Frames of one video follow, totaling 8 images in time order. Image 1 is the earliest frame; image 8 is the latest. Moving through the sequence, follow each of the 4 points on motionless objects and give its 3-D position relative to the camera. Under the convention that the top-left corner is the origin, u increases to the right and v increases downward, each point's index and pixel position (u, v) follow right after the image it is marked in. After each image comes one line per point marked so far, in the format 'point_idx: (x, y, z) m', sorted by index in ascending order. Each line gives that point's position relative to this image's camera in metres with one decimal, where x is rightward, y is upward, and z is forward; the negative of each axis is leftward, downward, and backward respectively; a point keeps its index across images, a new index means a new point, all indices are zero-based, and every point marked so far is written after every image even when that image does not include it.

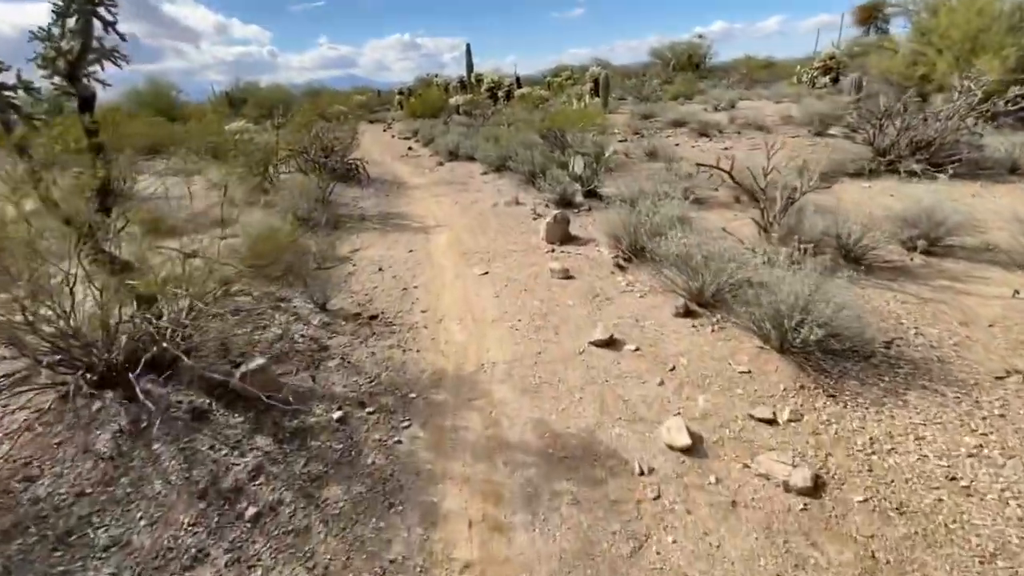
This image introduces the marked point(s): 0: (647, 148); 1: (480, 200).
0: (+3.3, +3.5, +12.0) m
1: (-0.7, +1.9, +10.3) m
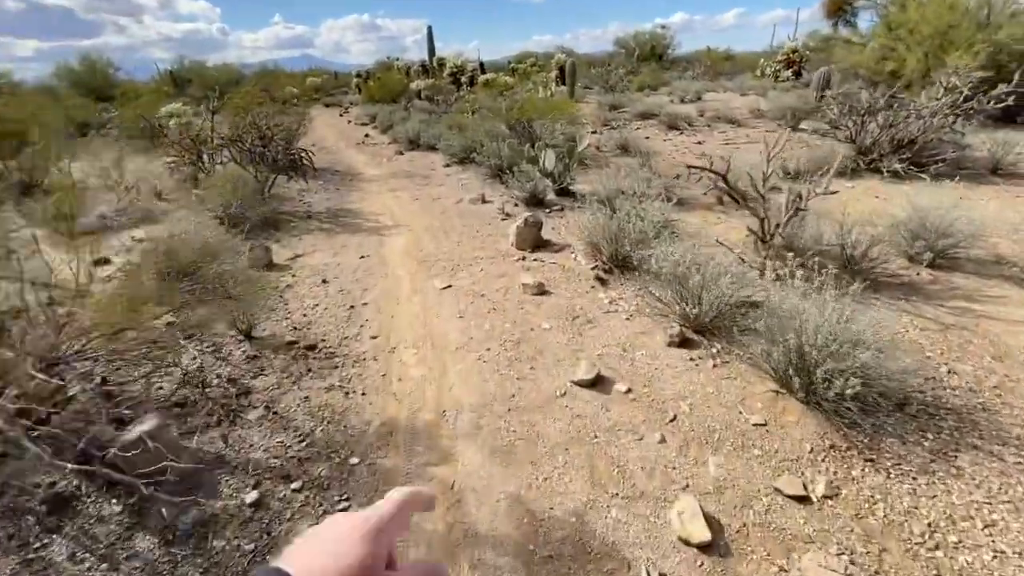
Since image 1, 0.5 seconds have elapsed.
0: (+2.5, +3.4, +11.4) m
1: (-1.4, +1.8, +9.4) m
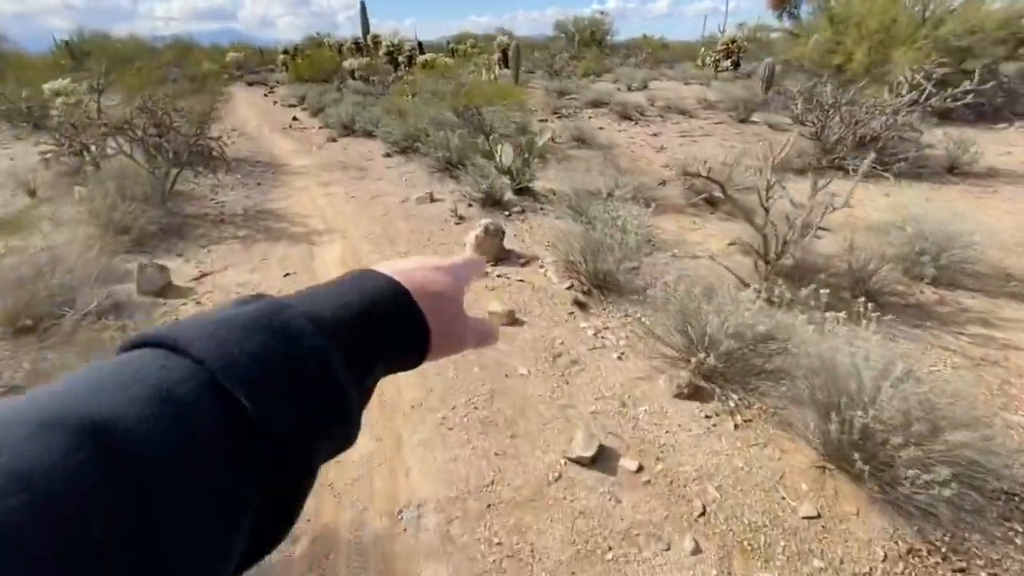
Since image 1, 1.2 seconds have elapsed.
0: (+1.4, +3.4, +10.6) m
1: (-2.2, +1.6, +8.3) m
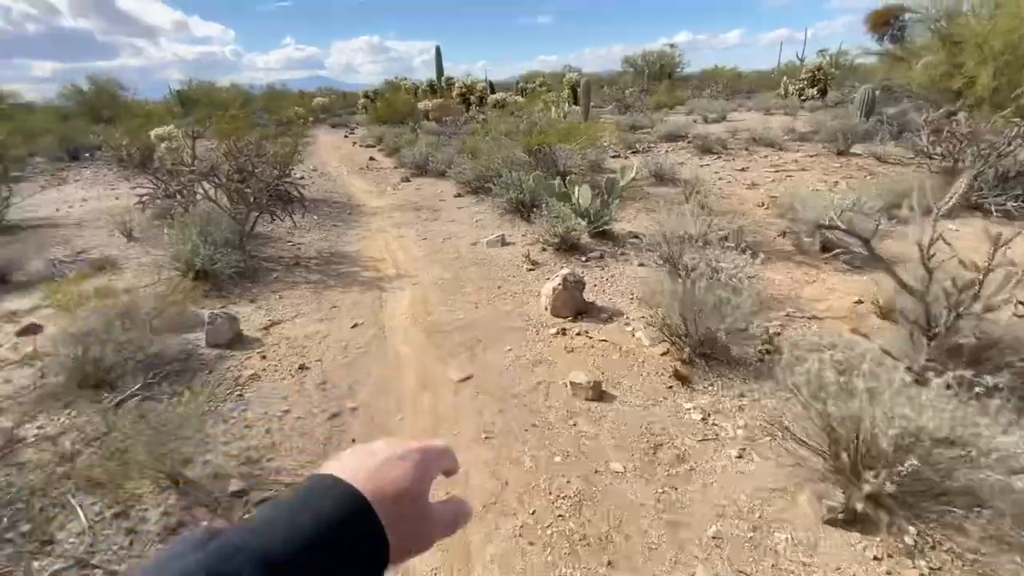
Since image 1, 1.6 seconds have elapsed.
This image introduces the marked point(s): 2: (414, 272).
0: (+2.9, +2.5, +10.0) m
1: (-1.0, +0.9, +8.0) m
2: (-1.3, +0.2, +6.6) m
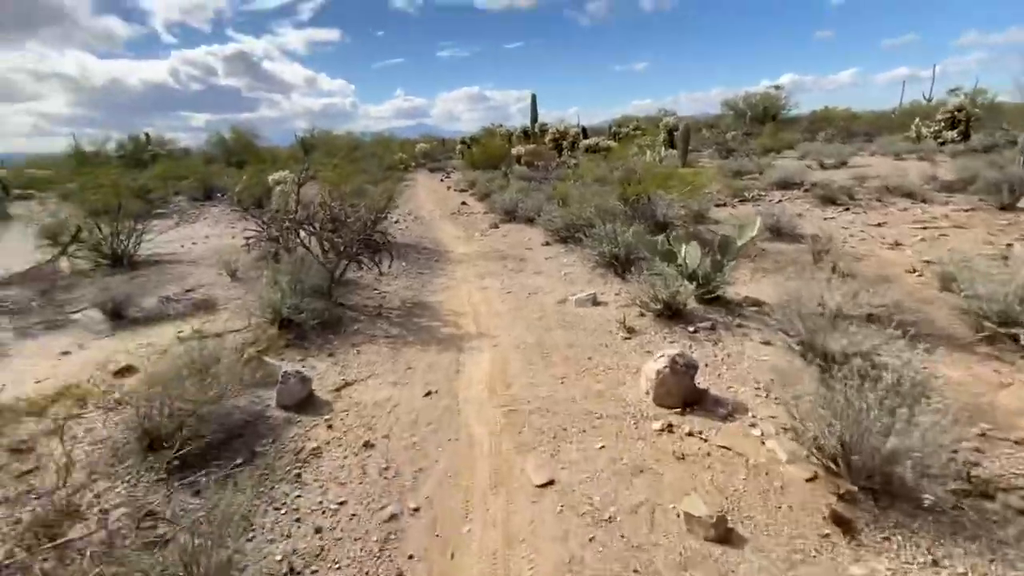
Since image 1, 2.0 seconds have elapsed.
0: (+4.7, +1.2, +8.9) m
1: (+0.4, 0.0, +7.5) m
2: (-0.2, -0.5, +6.1) m
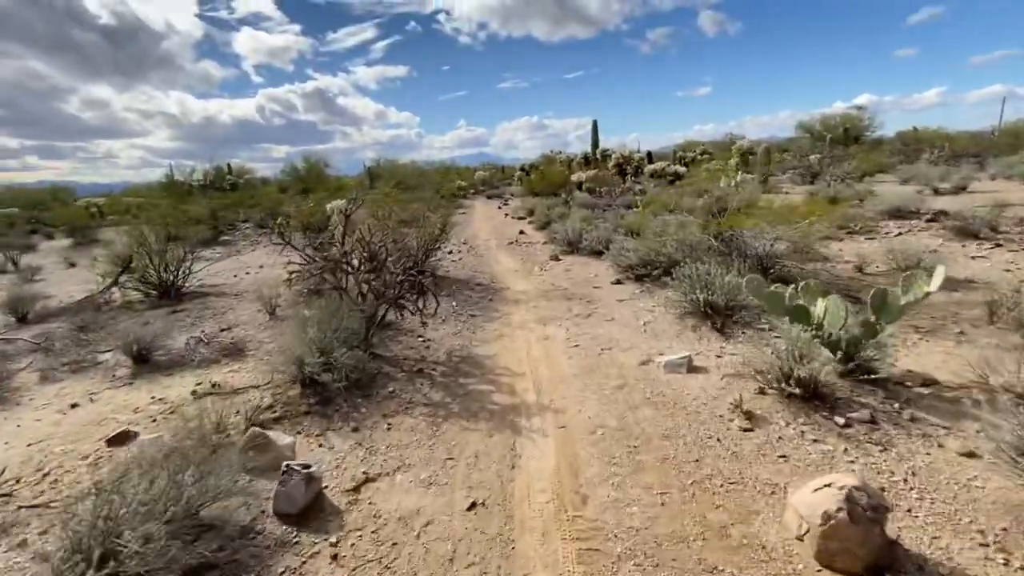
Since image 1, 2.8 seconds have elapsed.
0: (+5.7, +0.4, +7.0) m
1: (+1.3, -0.7, +6.1) m
2: (+0.5, -1.1, +4.8) m
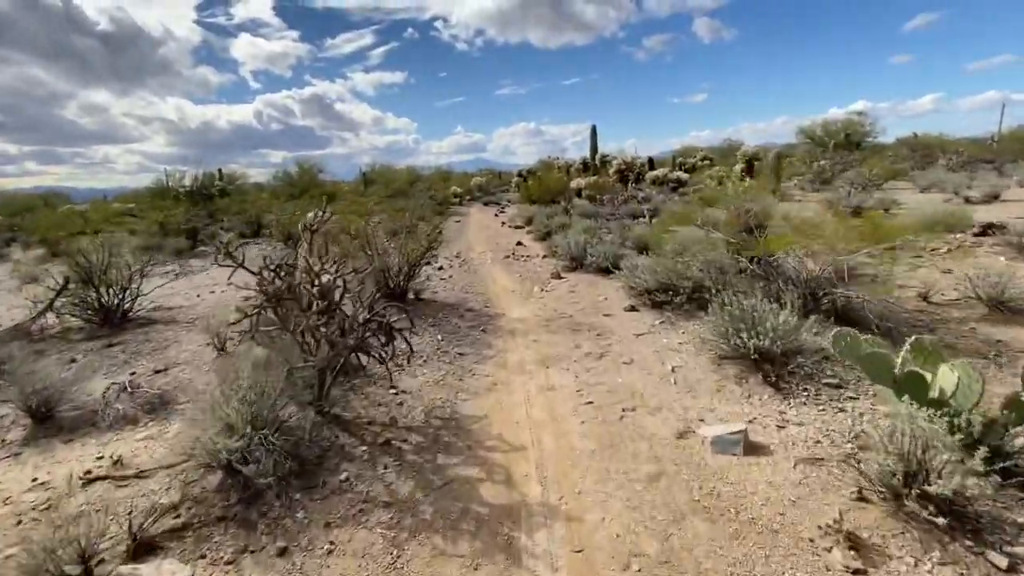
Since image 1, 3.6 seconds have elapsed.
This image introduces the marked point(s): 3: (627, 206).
0: (+5.7, -0.1, +5.7) m
1: (+1.2, -1.1, +4.8) m
2: (+0.5, -1.5, +3.5) m
3: (+4.6, +3.3, +19.4) m
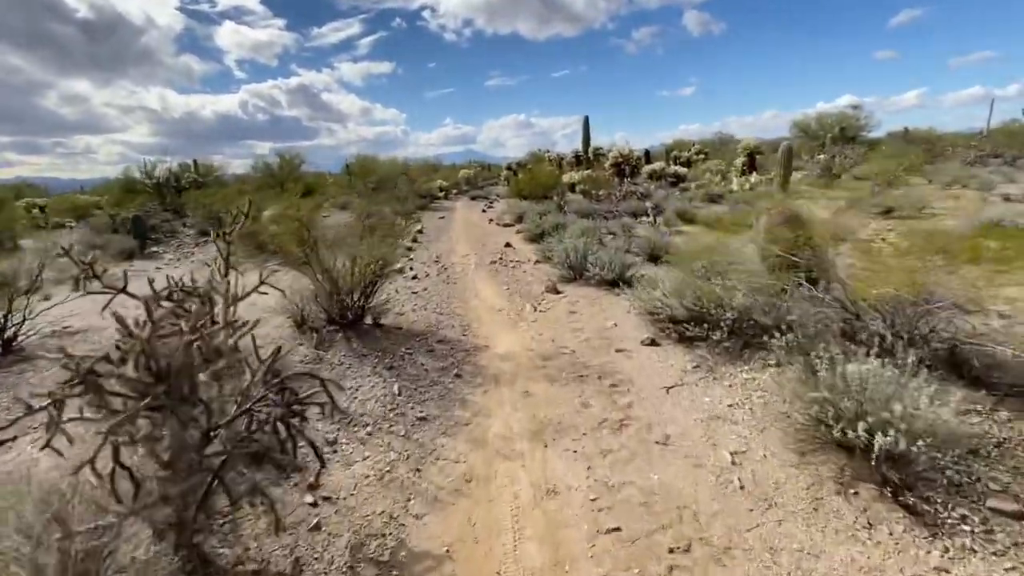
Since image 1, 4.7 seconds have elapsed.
0: (+5.5, -0.4, +4.1) m
1: (+1.1, -1.5, +3.0) m
2: (+0.3, -1.9, +1.7) m
3: (+4.2, +3.1, +17.6) m
